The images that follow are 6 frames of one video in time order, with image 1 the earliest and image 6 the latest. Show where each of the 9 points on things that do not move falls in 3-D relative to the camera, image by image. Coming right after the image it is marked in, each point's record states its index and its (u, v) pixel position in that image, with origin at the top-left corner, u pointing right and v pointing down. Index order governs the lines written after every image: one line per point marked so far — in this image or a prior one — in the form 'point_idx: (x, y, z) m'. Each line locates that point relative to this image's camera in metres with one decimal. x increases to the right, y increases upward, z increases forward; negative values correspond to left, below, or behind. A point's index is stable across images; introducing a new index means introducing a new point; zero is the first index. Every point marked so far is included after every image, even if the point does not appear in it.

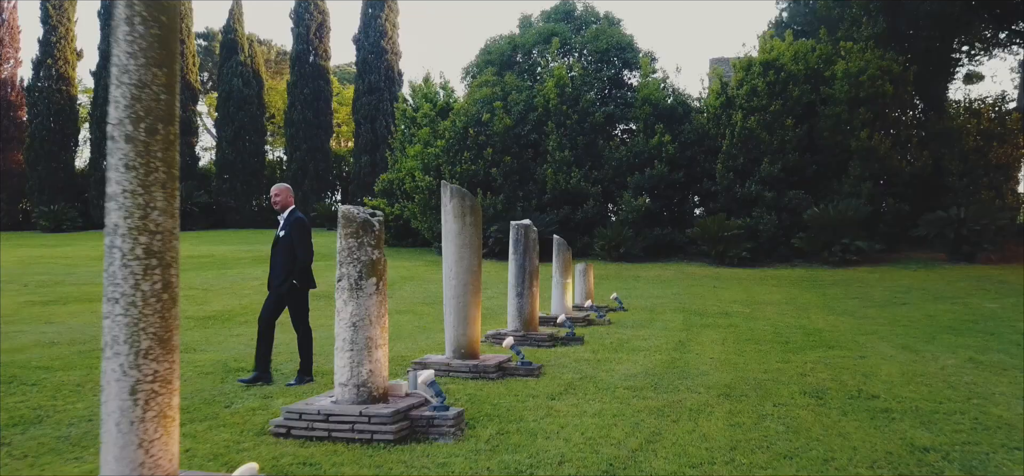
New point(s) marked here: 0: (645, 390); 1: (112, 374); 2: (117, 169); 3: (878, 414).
0: (+1.1, -1.3, +6.8) m
1: (-1.7, -0.6, +3.5) m
2: (-1.6, +0.3, +3.4) m
3: (+2.6, -1.3, +5.8) m
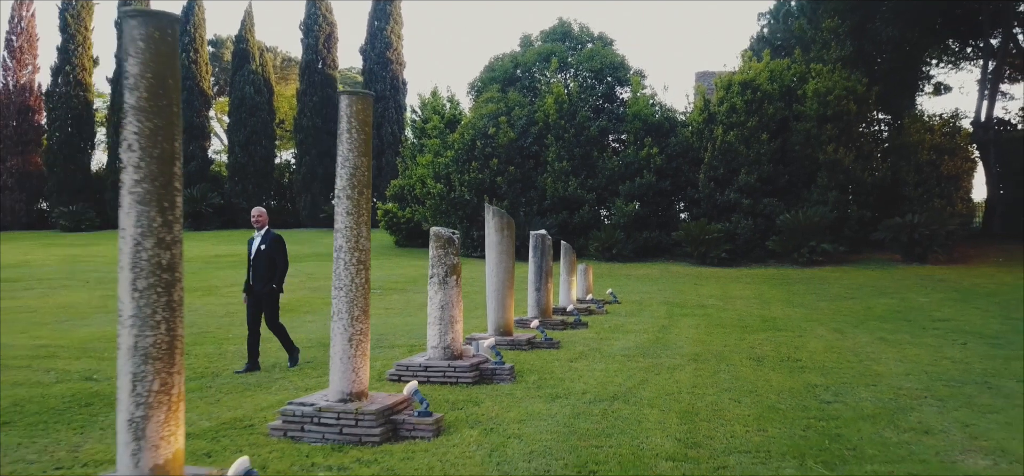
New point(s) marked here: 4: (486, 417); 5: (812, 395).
0: (+1.5, -1.4, +9.4) m
1: (-1.3, -0.7, +6.1) m
2: (-1.3, +0.2, +6.0) m
3: (+3.0, -1.4, +8.5) m
4: (-0.2, -1.4, +6.4) m
5: (+2.6, -1.4, +7.1) m
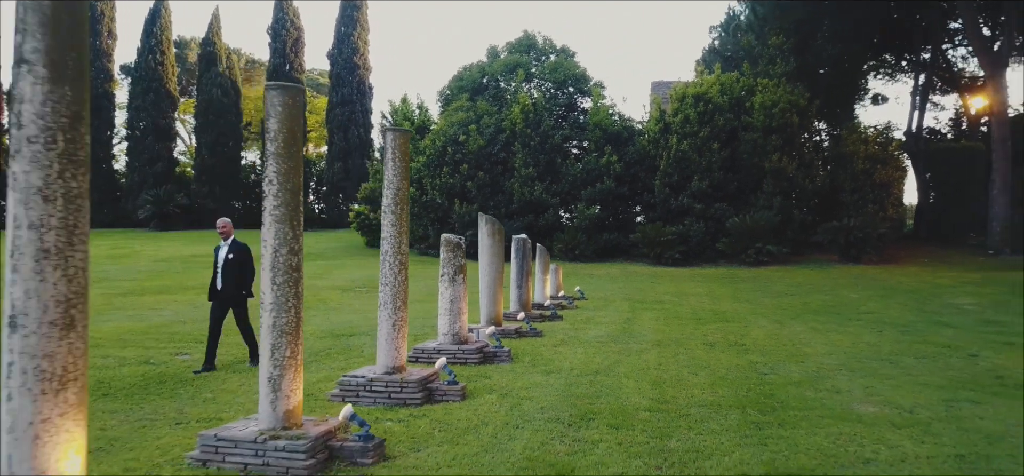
0: (+1.4, -1.4, +11.2) m
1: (-1.2, -0.7, +7.7) m
2: (-1.2, +0.1, +7.6) m
3: (+2.9, -1.4, +10.4) m
4: (-0.1, -1.5, +8.1) m
5: (+2.7, -1.4, +8.9) m
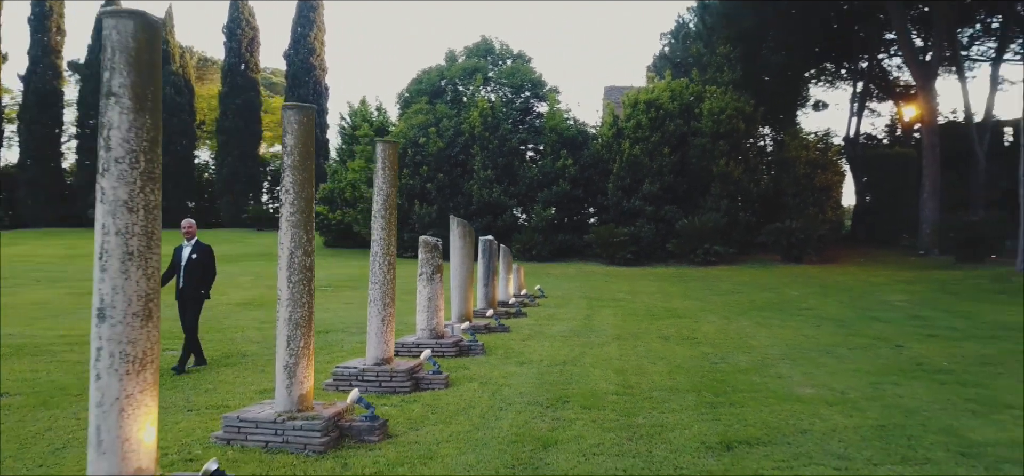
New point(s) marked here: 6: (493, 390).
0: (+0.9, -1.5, +12.0) m
1: (-1.4, -0.8, +8.4) m
2: (-1.4, +0.1, +8.3) m
3: (+2.5, -1.5, +11.3) m
4: (-0.4, -1.5, +8.8) m
5: (+2.4, -1.5, +9.9) m
6: (-0.2, -1.5, +8.0) m
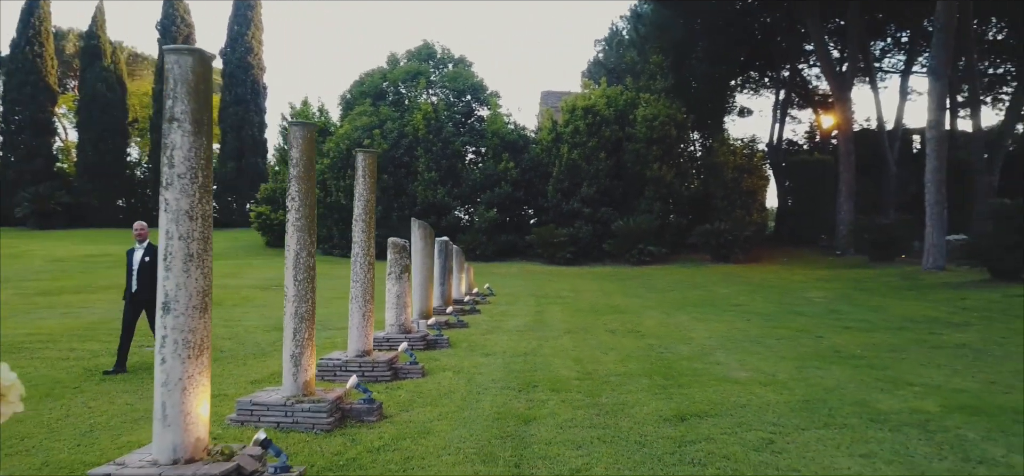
0: (+0.3, -1.5, +13.0) m
1: (-1.8, -0.8, +9.1) m
2: (-1.7, +0.1, +9.1) m
3: (+1.9, -1.5, +12.4) m
4: (-0.7, -1.5, +9.7) m
5: (+1.9, -1.5, +10.9) m
6: (-0.5, -1.5, +8.9) m
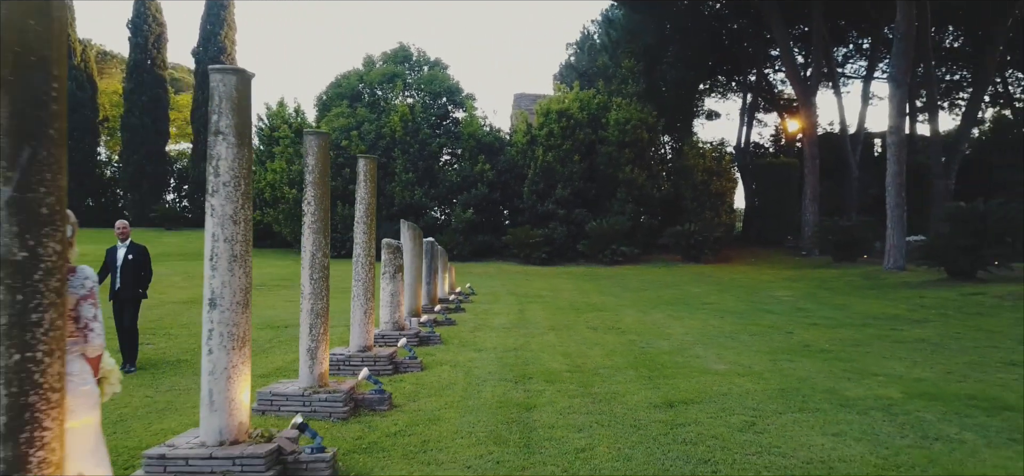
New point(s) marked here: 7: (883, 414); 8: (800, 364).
0: (+0.1, -1.5, +13.5) m
1: (-1.8, -0.8, +9.6) m
2: (-1.8, +0.1, +9.6) m
3: (+1.7, -1.5, +13.0) m
4: (-0.8, -1.5, +10.2) m
5: (+1.7, -1.5, +11.6) m
6: (-0.6, -1.5, +9.4) m
7: (+3.1, -1.5, +6.9) m
8: (+3.3, -1.4, +9.3) m
